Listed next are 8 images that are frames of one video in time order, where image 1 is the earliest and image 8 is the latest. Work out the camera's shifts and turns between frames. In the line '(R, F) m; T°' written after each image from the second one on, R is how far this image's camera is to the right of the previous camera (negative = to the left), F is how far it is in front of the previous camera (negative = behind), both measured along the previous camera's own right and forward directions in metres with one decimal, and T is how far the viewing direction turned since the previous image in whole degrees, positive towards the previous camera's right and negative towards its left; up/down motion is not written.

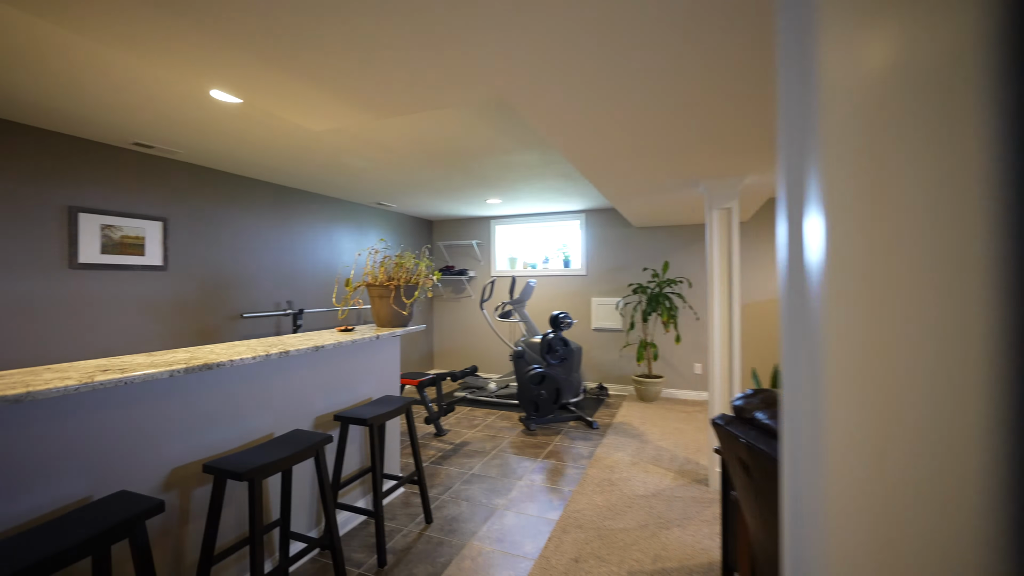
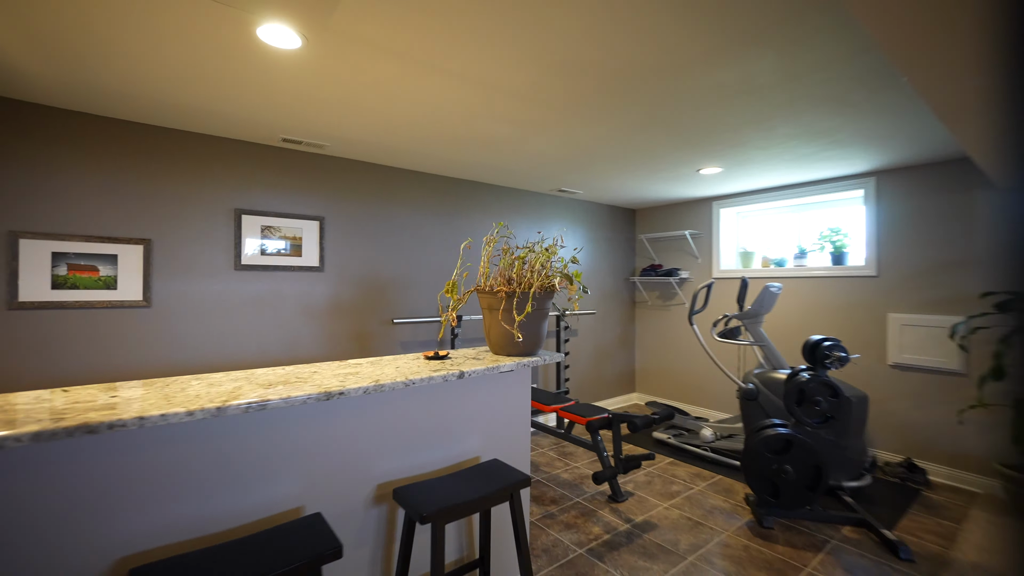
(+0.1, +1.1) m; -30°
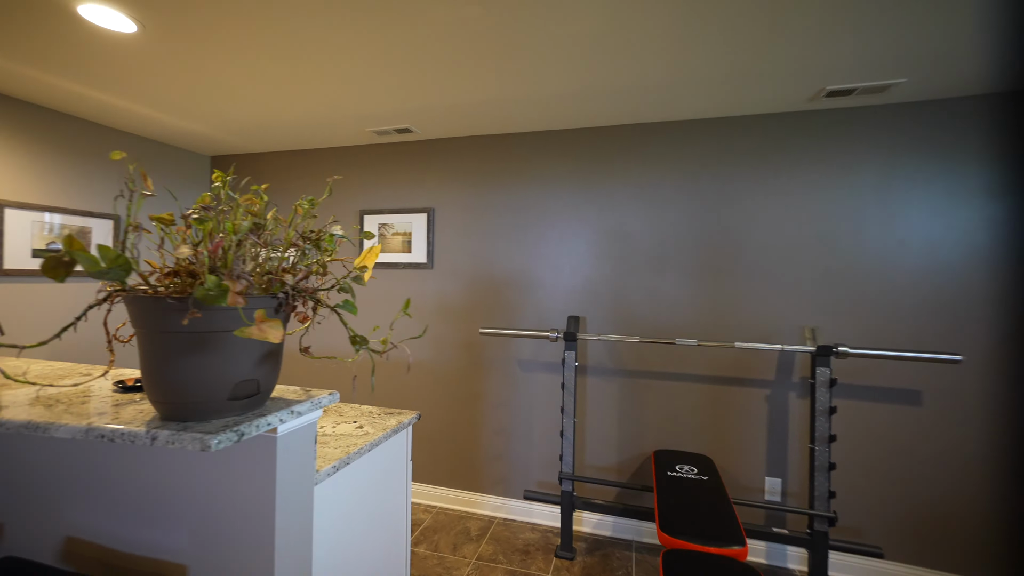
(+1.1, +1.7) m; -54°
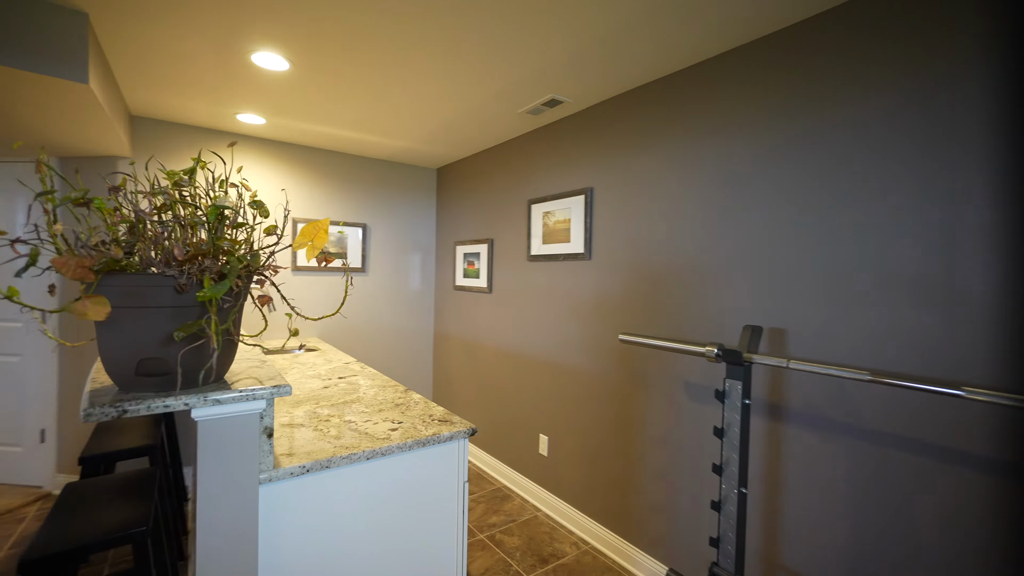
(+0.6, +0.6) m; -38°
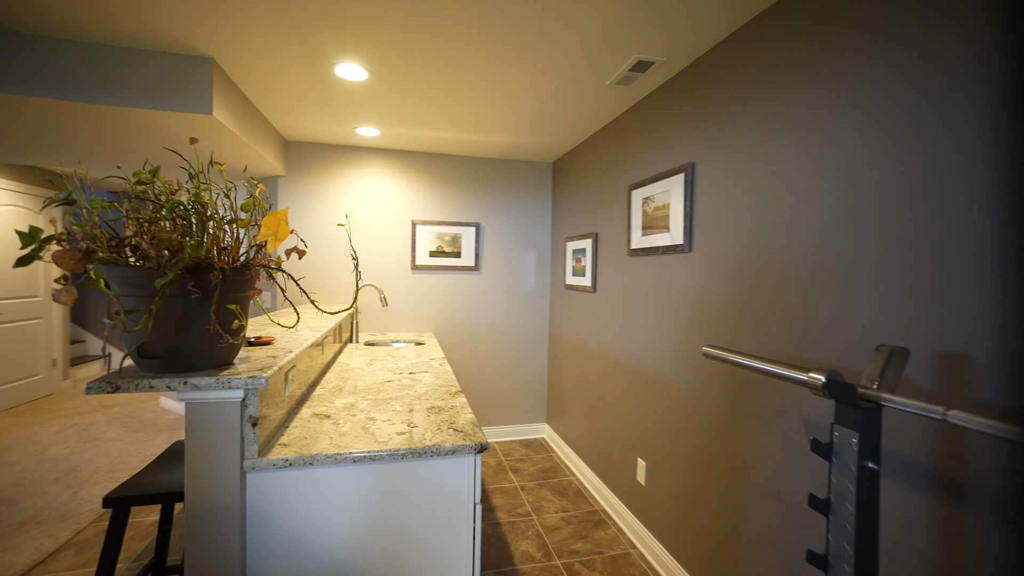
(+0.4, +0.3) m; -22°
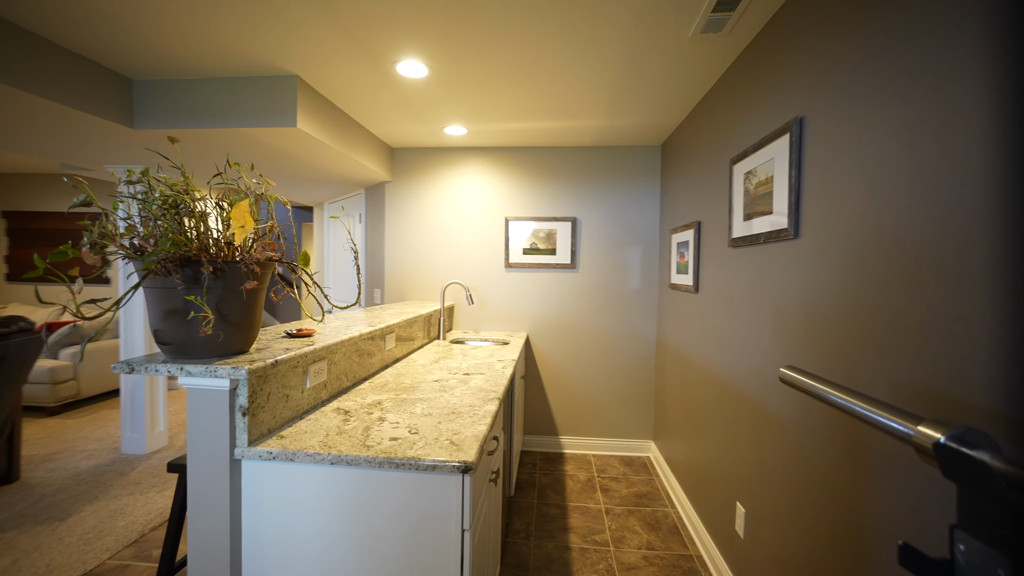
(+0.3, +0.2) m; -19°
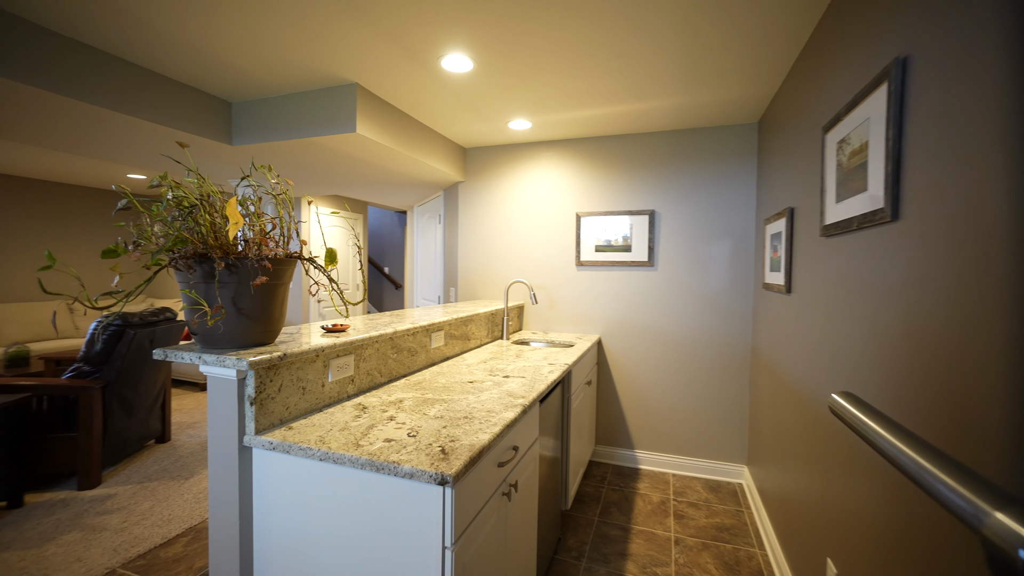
(+0.3, +0.1) m; -14°
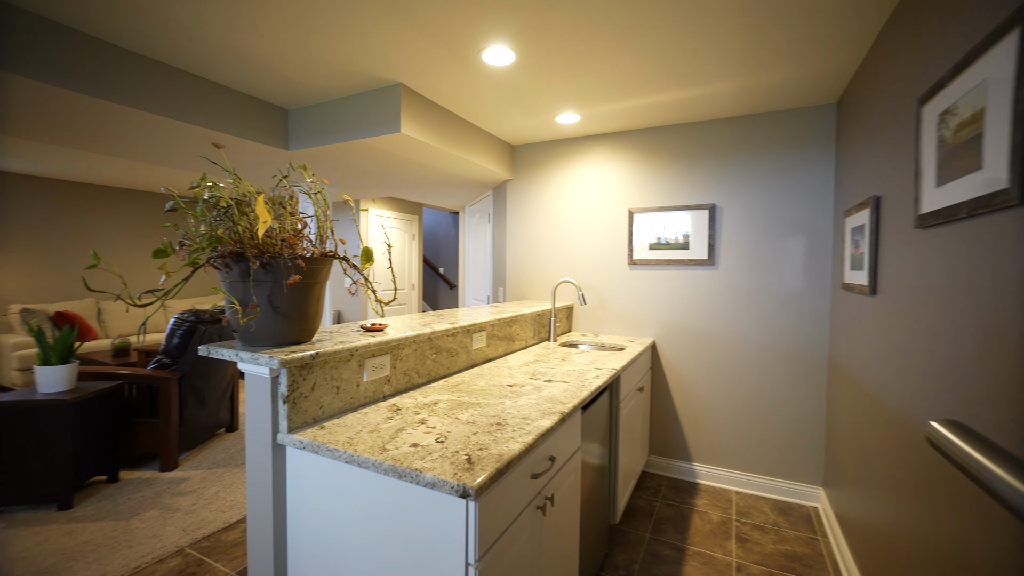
(+0.1, +0.1) m; -8°
